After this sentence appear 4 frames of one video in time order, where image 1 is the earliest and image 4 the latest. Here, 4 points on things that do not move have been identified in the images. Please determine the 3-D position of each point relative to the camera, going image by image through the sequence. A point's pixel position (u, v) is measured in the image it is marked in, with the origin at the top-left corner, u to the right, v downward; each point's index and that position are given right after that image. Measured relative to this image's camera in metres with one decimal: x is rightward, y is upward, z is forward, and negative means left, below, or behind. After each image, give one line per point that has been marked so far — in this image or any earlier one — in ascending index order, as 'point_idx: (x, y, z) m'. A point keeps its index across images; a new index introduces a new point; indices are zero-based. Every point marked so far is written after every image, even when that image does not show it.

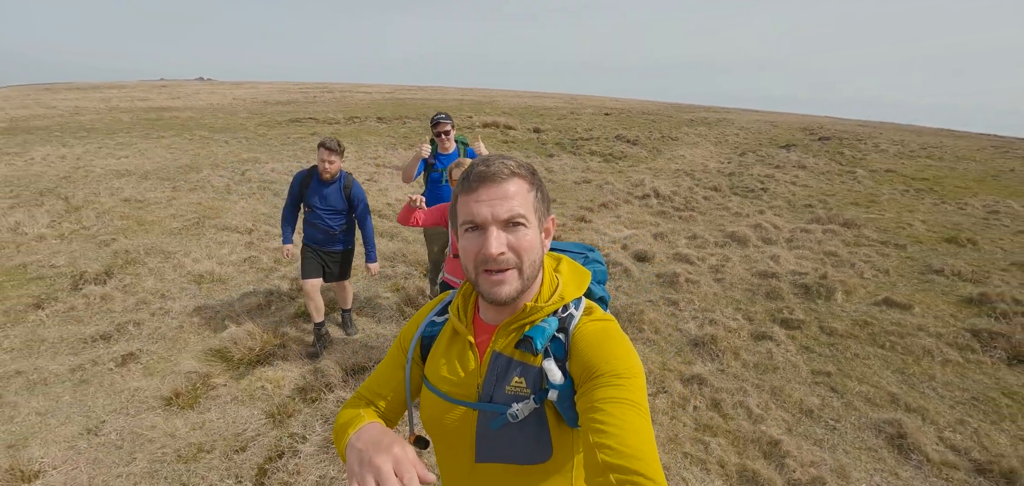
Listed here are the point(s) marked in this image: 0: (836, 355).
0: (+3.9, -1.4, +5.1) m
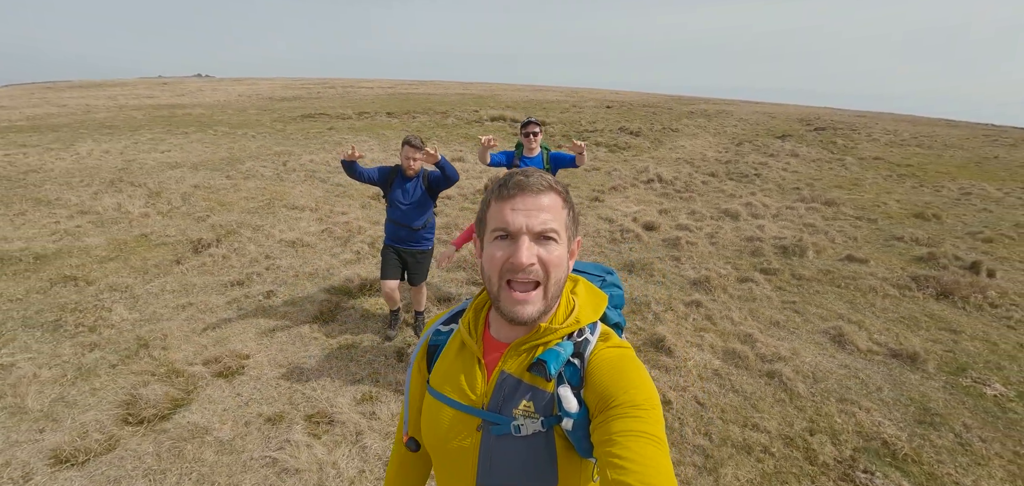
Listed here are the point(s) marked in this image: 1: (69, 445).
0: (+4.6, -0.8, +6.5) m
1: (-3.8, -1.7, +3.5) m
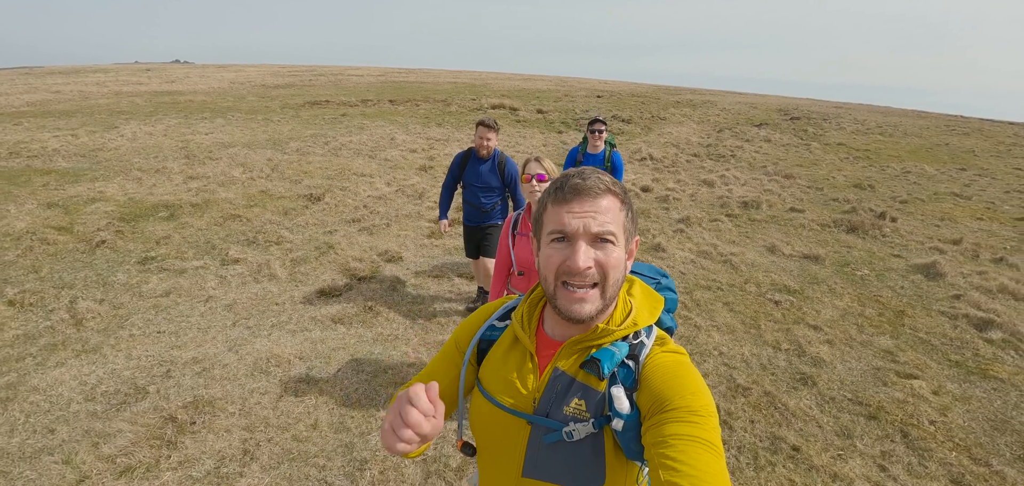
0: (+5.5, +0.4, +9.3) m
1: (-2.8, -0.7, +6.1) m
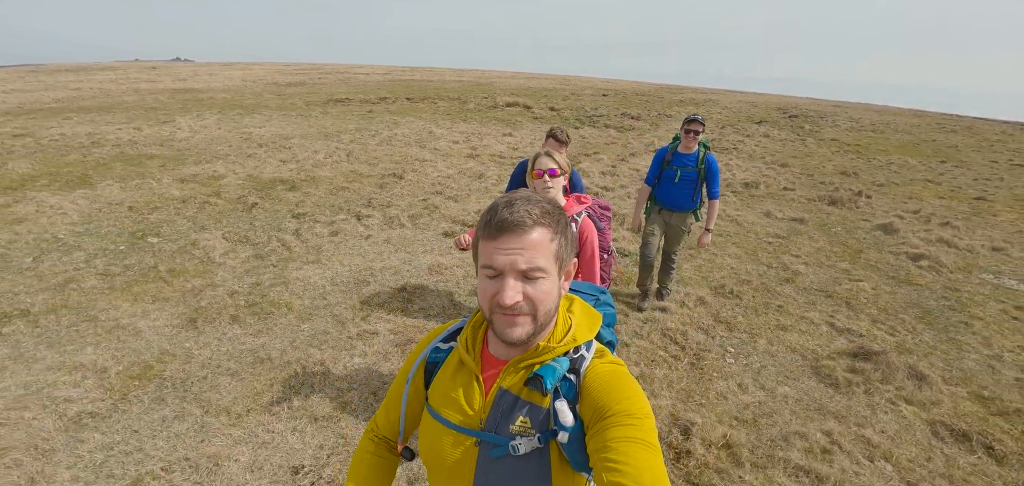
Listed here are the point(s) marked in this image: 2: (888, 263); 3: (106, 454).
0: (+6.9, +1.3, +11.7) m
1: (-1.4, +0.2, +8.5) m
2: (+7.4, -0.4, +8.1) m
3: (-3.5, -1.8, +3.6) m
